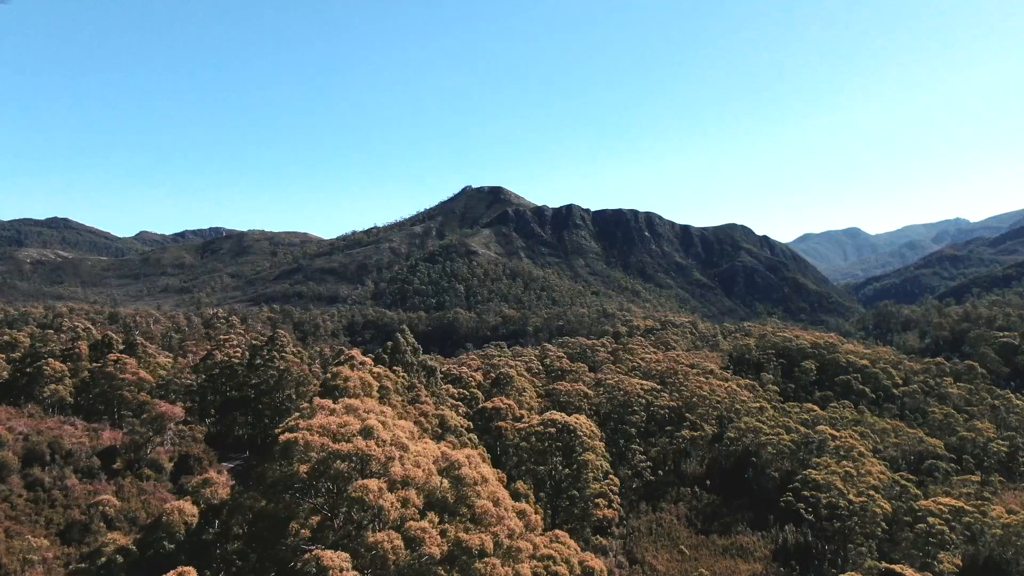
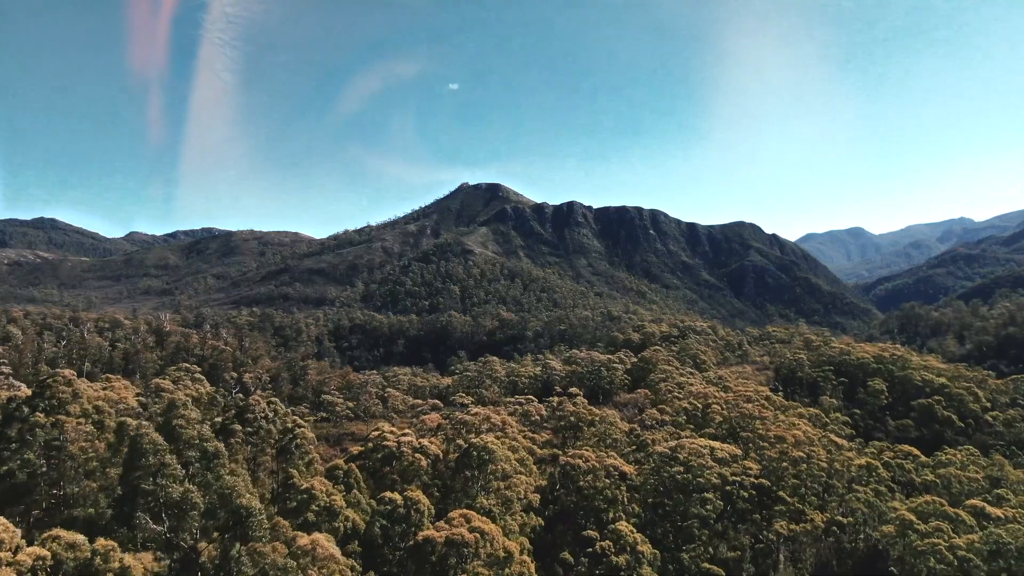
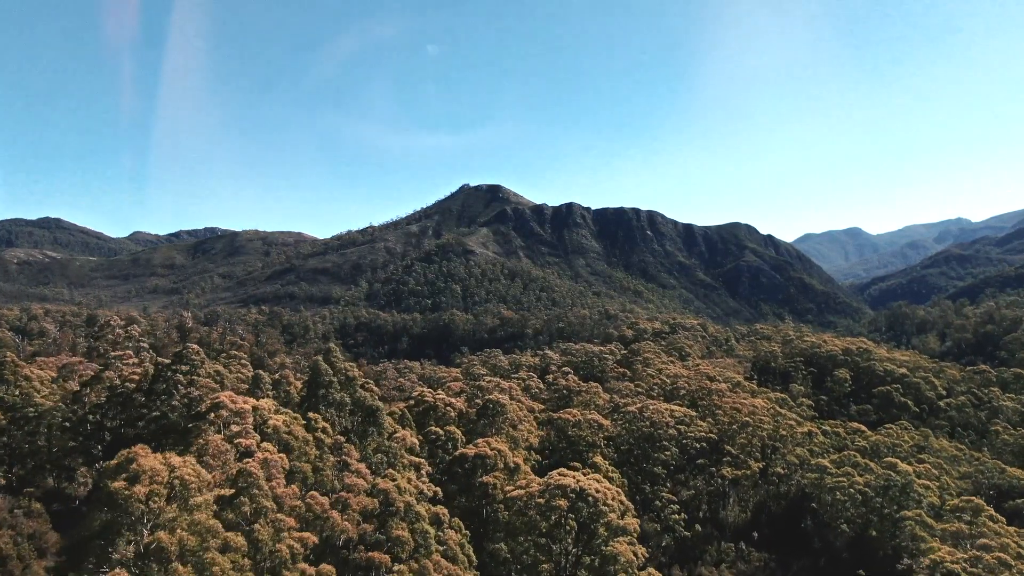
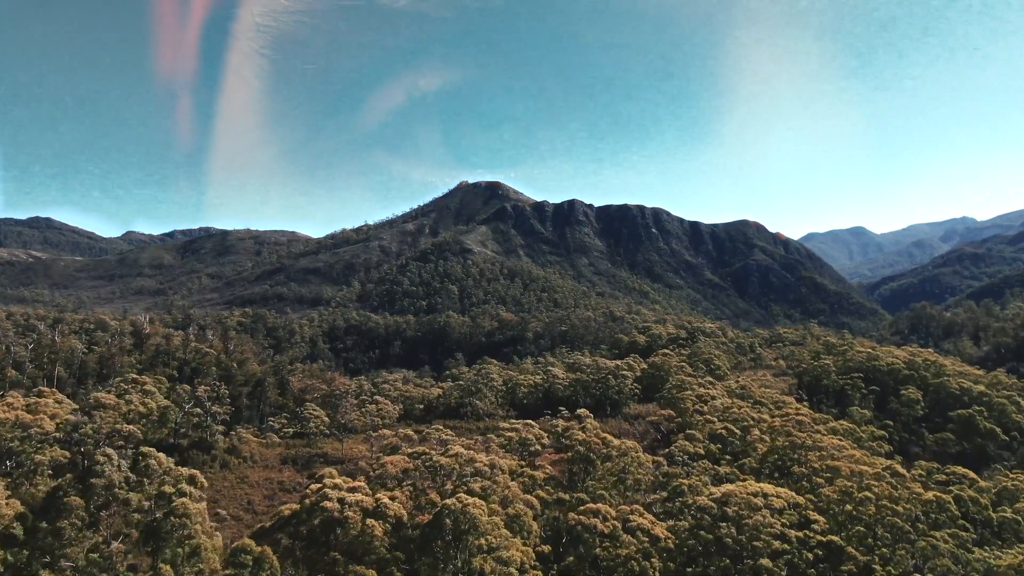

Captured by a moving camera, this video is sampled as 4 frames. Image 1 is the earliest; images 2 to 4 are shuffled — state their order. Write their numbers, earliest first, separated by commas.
3, 2, 4
